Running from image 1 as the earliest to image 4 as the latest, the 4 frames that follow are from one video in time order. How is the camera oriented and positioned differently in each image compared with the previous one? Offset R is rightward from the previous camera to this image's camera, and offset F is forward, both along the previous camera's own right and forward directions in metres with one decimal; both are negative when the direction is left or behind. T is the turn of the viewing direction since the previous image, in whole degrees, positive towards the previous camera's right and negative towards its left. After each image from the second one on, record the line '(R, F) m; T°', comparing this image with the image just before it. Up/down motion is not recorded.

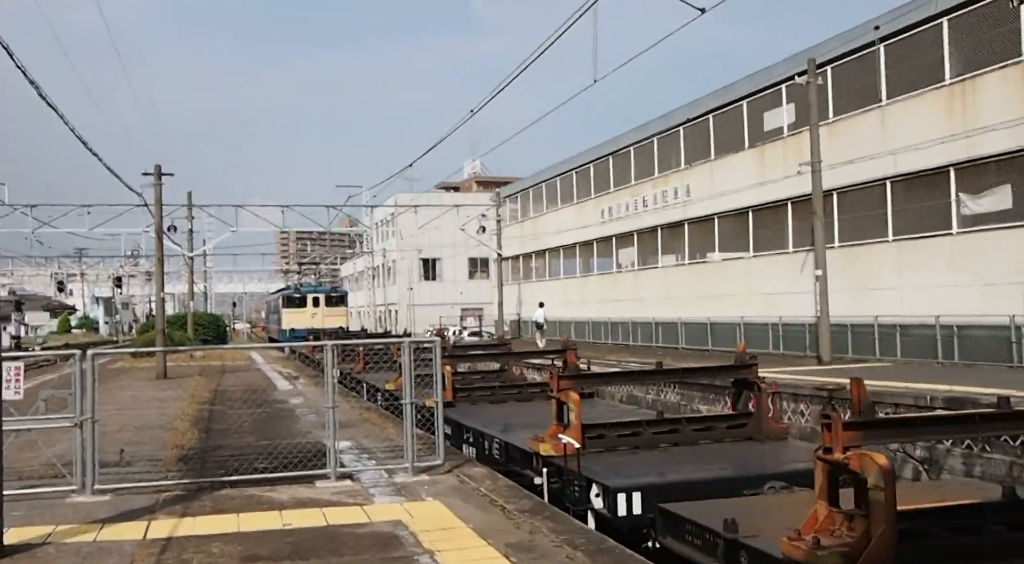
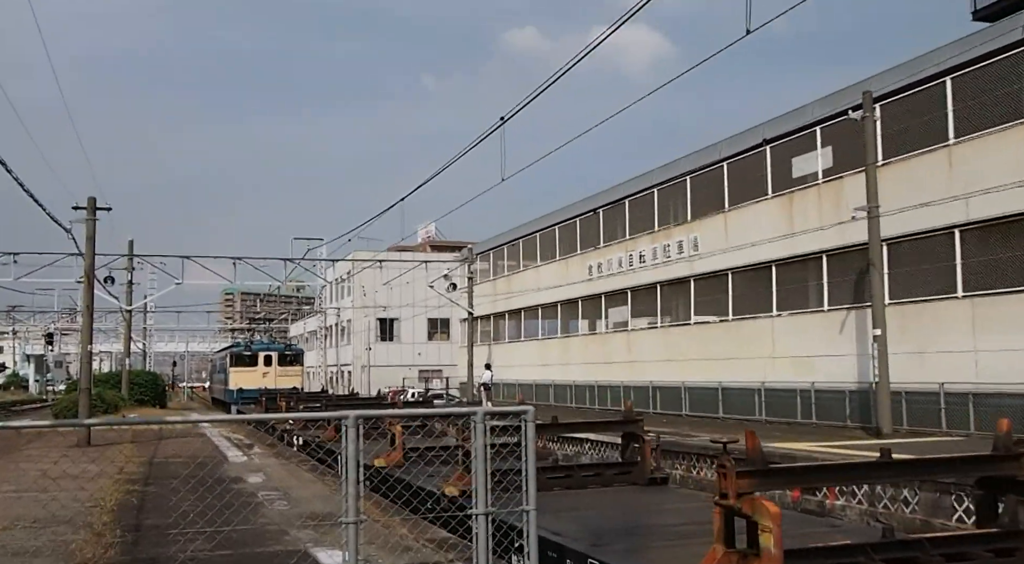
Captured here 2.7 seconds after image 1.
(-1.3, +3.7) m; +3°
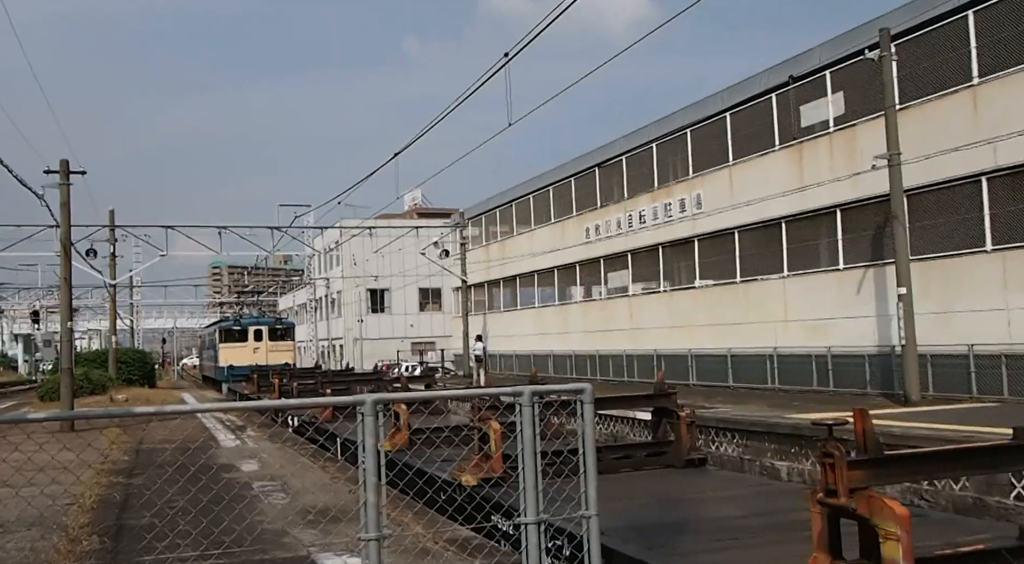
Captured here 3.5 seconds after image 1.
(-0.3, +1.2) m; +1°
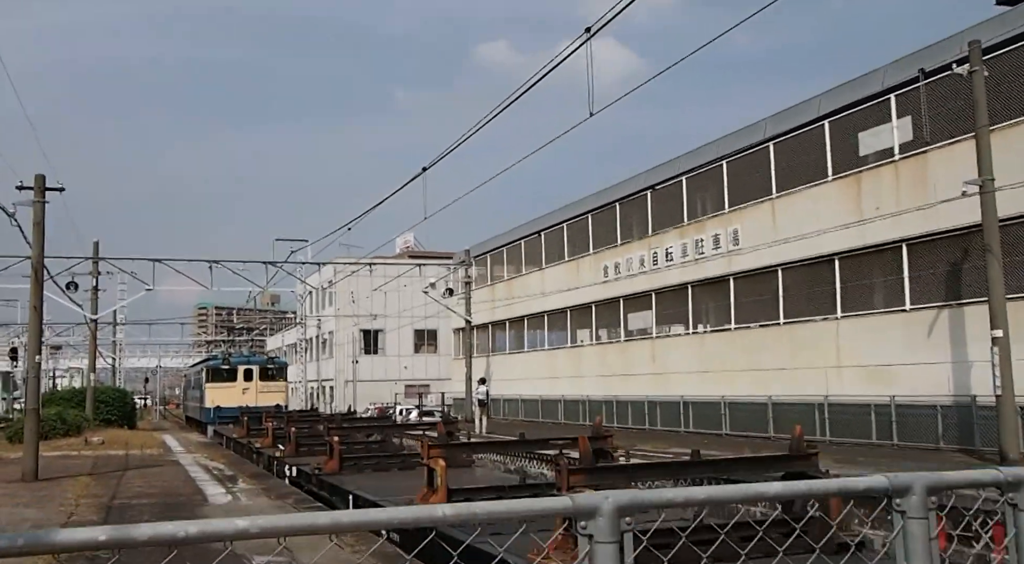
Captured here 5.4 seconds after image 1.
(-1.0, +2.4) m; +1°
